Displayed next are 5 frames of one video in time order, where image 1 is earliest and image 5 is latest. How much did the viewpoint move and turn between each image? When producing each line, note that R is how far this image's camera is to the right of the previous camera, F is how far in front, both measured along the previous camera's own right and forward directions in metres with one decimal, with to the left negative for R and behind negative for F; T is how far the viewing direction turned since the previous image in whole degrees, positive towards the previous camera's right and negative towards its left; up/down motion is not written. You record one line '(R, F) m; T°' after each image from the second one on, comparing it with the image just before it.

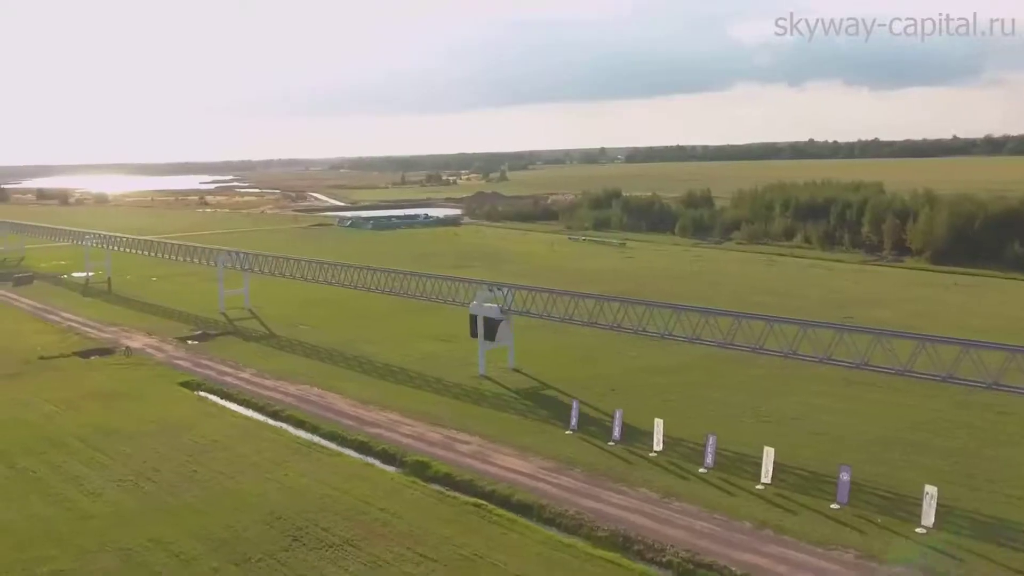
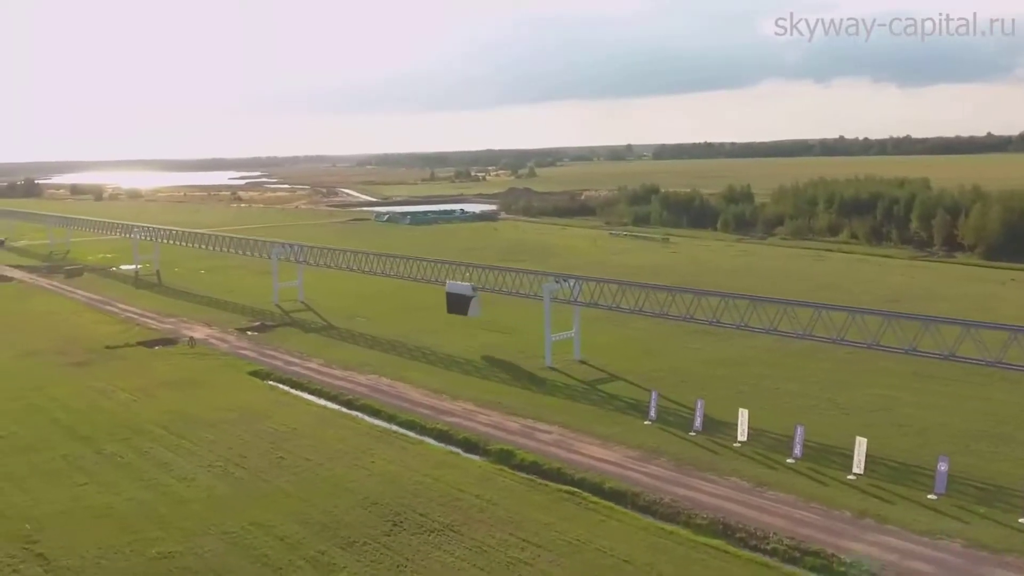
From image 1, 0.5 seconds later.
(-1.2, 0.0) m; -1°
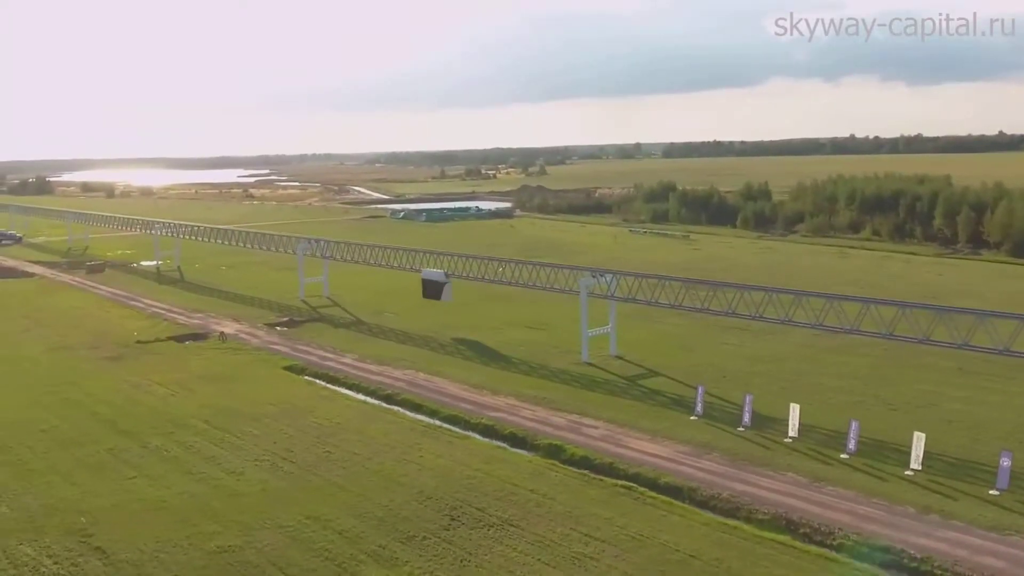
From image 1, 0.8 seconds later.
(-0.8, +0.2) m; 0°
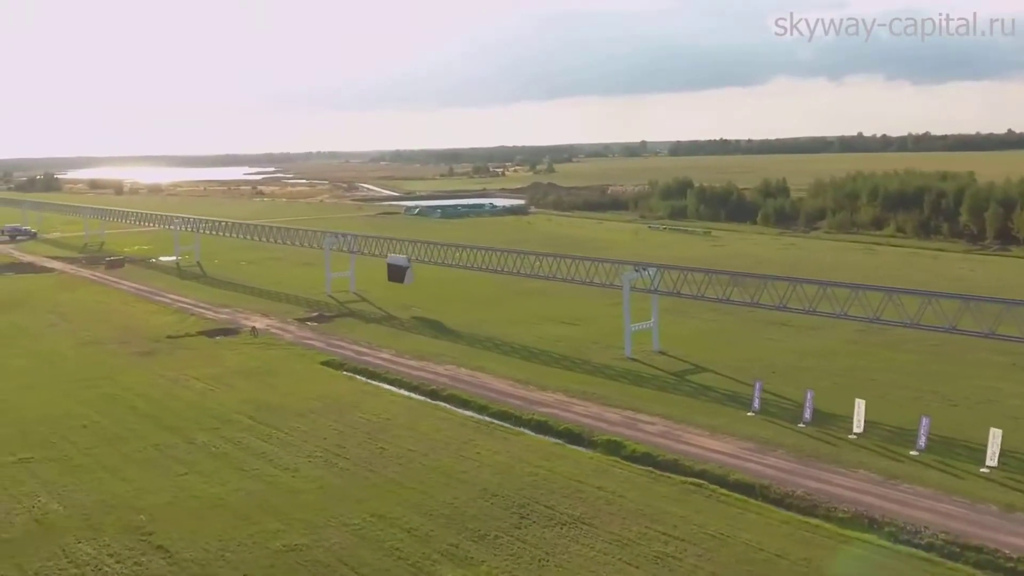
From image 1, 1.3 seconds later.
(-1.0, +0.5) m; 0°
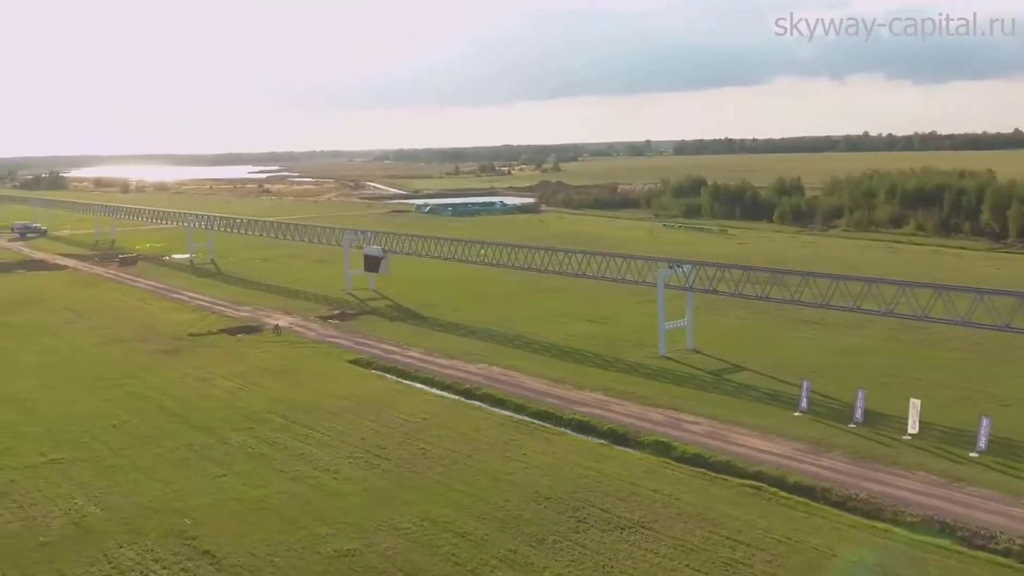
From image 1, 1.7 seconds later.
(-0.8, +0.6) m; 0°
